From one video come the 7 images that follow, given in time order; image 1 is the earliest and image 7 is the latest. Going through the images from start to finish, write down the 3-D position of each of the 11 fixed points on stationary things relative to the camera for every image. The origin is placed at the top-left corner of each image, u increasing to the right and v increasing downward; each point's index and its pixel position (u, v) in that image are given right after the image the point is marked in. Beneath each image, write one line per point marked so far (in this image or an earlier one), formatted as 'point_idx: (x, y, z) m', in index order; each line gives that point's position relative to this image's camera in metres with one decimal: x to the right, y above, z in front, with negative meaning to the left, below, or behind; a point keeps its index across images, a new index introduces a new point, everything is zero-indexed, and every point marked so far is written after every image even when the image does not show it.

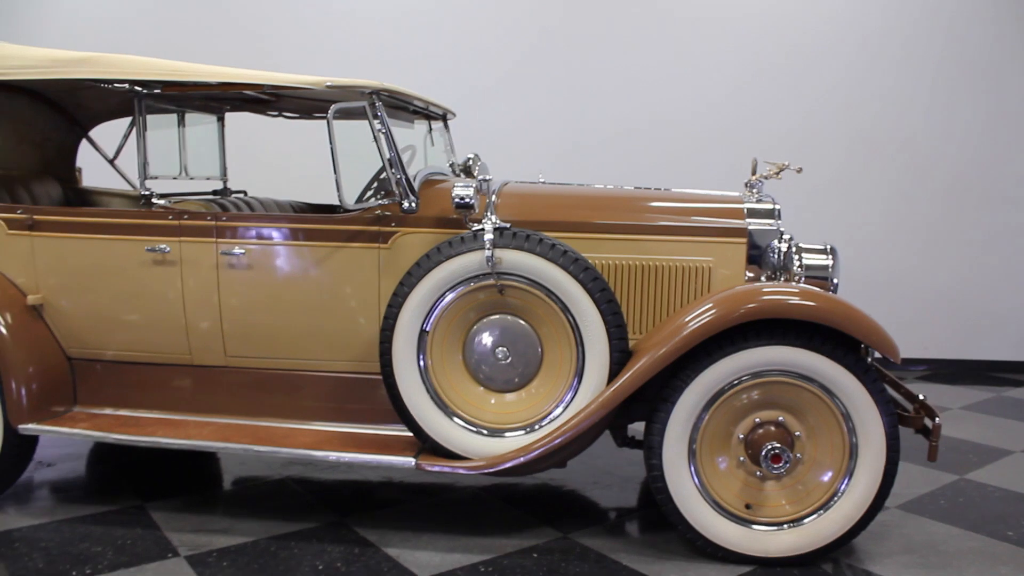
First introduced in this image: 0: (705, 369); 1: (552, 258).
0: (+0.6, -0.2, +2.3) m
1: (+0.1, +0.1, +2.3) m
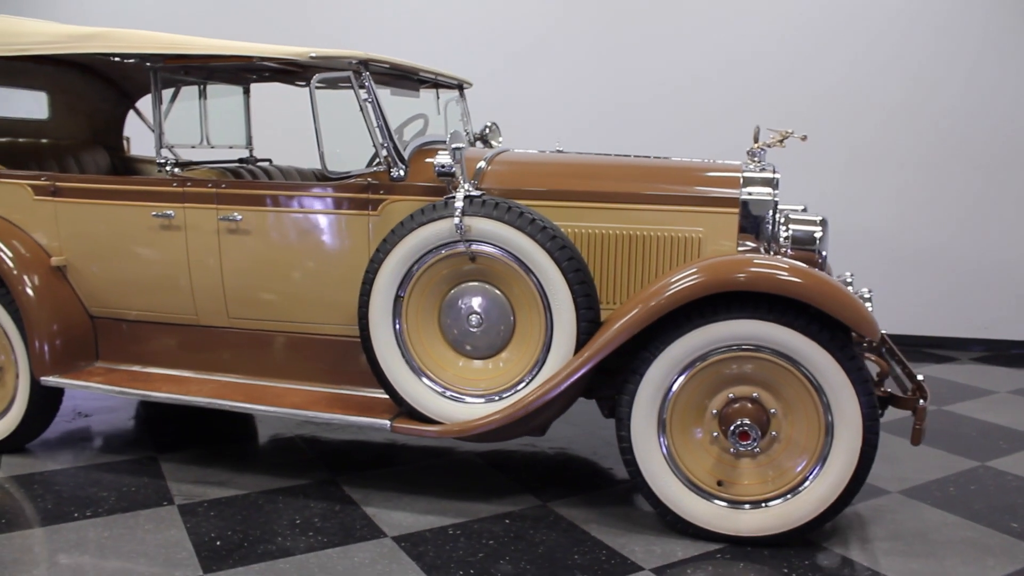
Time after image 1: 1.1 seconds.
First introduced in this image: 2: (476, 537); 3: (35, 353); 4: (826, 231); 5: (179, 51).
0: (+0.5, -0.2, +2.2) m
1: (0.0, +0.2, +2.3) m
2: (-0.1, -0.8, +2.4) m
3: (-1.8, -0.2, +2.9) m
4: (+1.0, +0.2, +2.4) m
5: (-1.2, +0.8, +2.7) m
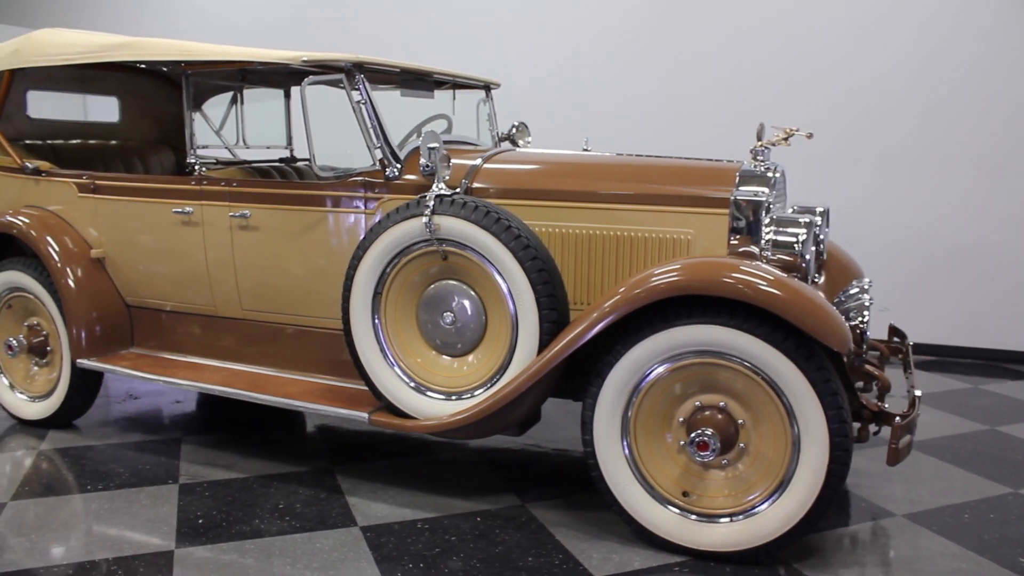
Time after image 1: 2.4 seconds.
0: (+0.3, -0.2, +2.2) m
1: (-0.1, +0.2, +2.3) m
2: (-0.2, -0.8, +2.4) m
3: (-1.8, -0.2, +3.1) m
4: (+0.9, +0.2, +2.3) m
5: (-1.2, +0.9, +2.9) m
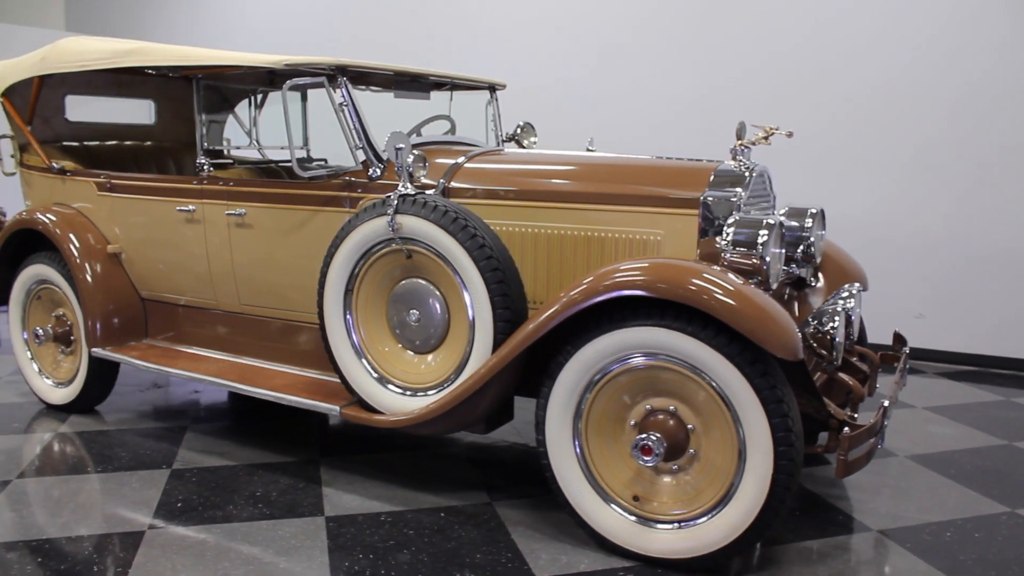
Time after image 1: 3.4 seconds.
0: (+0.2, -0.2, +2.2) m
1: (-0.2, +0.2, +2.3) m
2: (-0.4, -0.7, +2.4) m
3: (-1.8, -0.2, +3.3) m
4: (+0.7, +0.2, +2.2) m
5: (-1.3, +0.9, +3.0) m
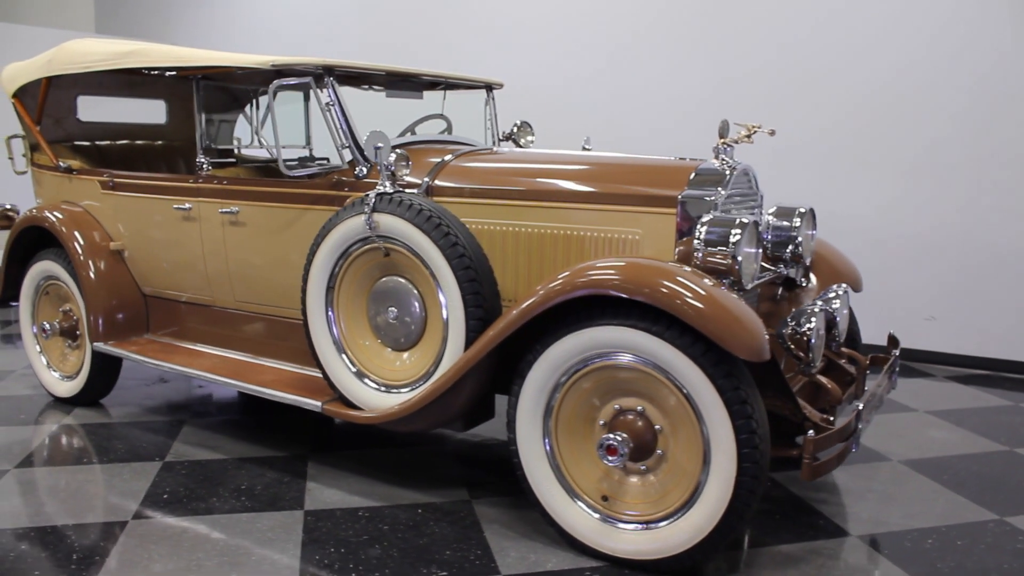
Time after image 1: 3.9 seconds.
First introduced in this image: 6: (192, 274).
0: (+0.1, -0.2, +2.2) m
1: (-0.3, +0.2, +2.3) m
2: (-0.4, -0.7, +2.5) m
3: (-1.9, -0.2, +3.4) m
4: (+0.7, +0.2, +2.2) m
5: (-1.3, +0.9, +3.1) m
6: (-1.4, +0.1, +3.4) m
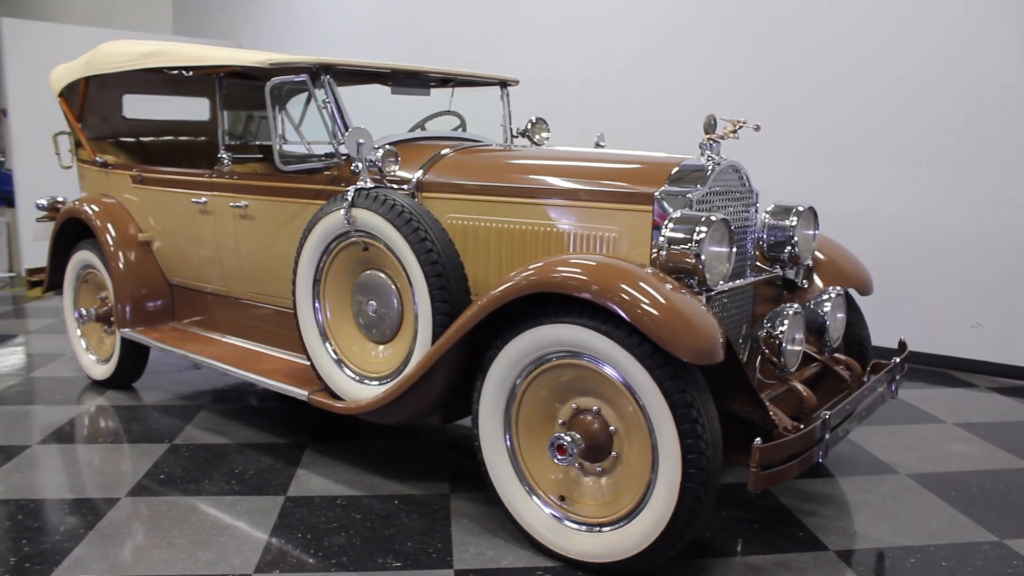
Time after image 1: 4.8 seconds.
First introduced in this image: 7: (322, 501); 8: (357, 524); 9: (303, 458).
0: (0.0, -0.2, +2.2) m
1: (-0.4, +0.2, +2.4) m
2: (-0.5, -0.7, +2.5) m
3: (-1.8, -0.1, +3.6) m
4: (+0.5, +0.2, +2.1) m
5: (-1.3, +0.9, +3.2) m
6: (-1.4, +0.1, +3.5) m
7: (-0.6, -0.7, +2.6) m
8: (-0.5, -0.7, +2.4) m
9: (-0.8, -0.7, +3.0) m
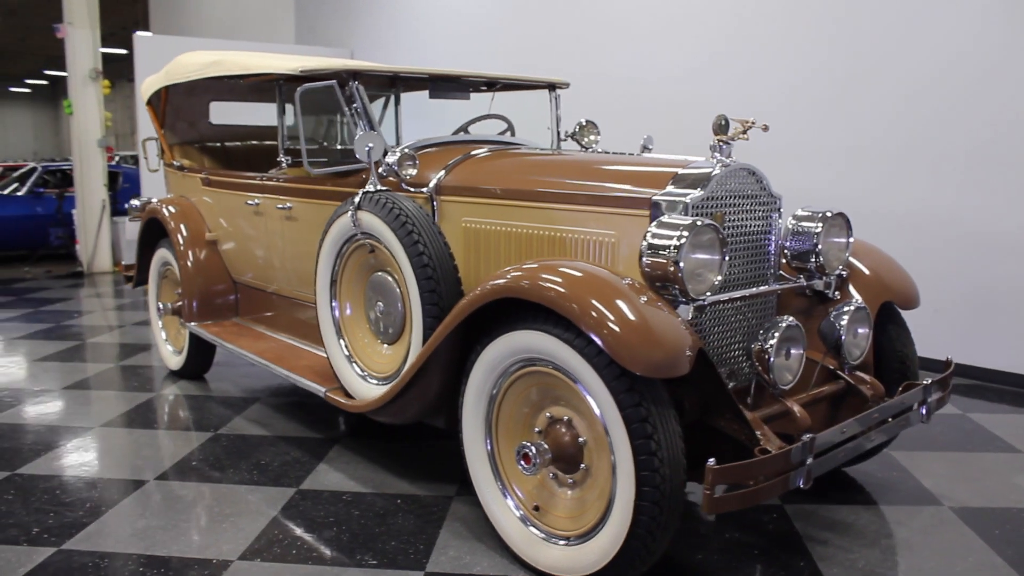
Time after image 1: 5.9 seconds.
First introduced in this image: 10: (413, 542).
0: (-0.1, -0.2, +2.1) m
1: (-0.4, +0.2, +2.4) m
2: (-0.5, -0.7, +2.6) m
3: (-1.6, -0.1, +3.9) m
4: (+0.5, +0.1, +2.0) m
5: (-1.1, +0.9, +3.4) m
6: (-1.2, +0.1, +3.7) m
7: (-0.6, -0.7, +2.7) m
8: (-0.5, -0.7, +2.5) m
9: (-0.7, -0.7, +3.1) m
10: (-0.3, -0.8, +2.3) m
